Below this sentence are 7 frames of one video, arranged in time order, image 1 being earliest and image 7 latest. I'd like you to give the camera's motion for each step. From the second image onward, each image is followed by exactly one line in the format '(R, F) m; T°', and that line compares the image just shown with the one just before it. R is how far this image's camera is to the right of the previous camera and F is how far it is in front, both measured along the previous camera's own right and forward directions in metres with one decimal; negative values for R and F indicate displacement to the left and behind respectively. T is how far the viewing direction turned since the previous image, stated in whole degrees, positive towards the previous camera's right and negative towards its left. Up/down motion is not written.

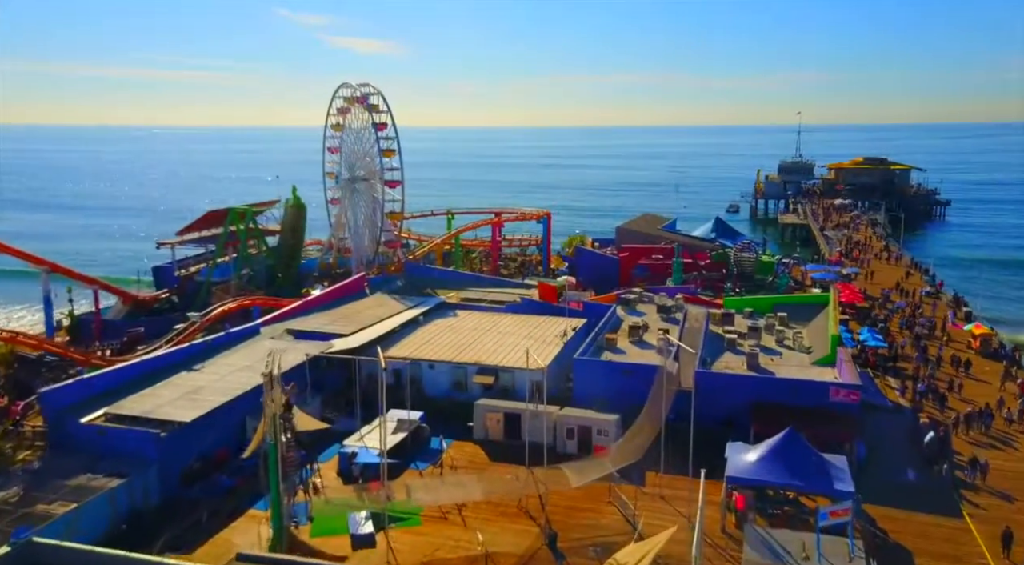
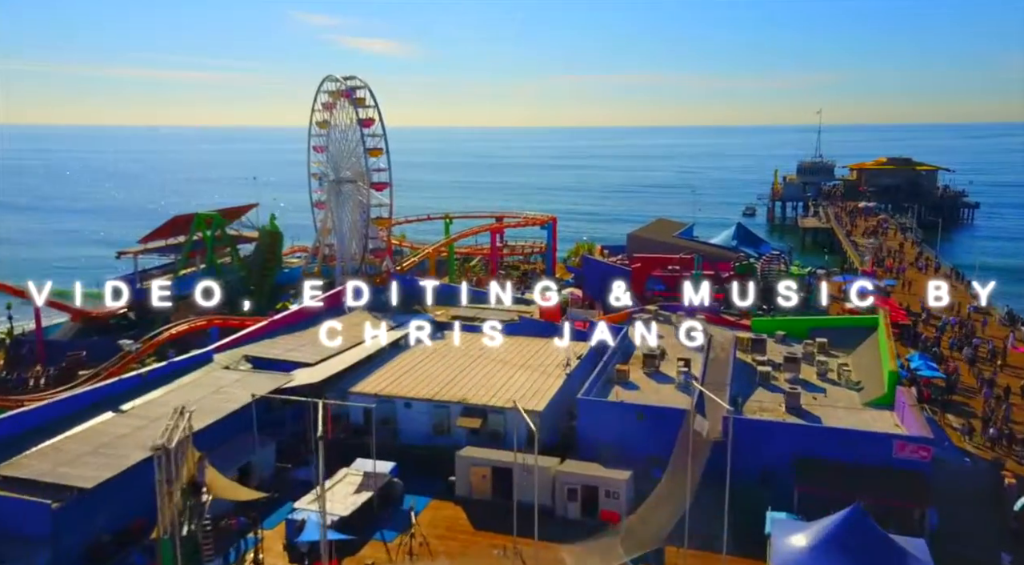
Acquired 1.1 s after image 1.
(+0.6, +4.5) m; -1°
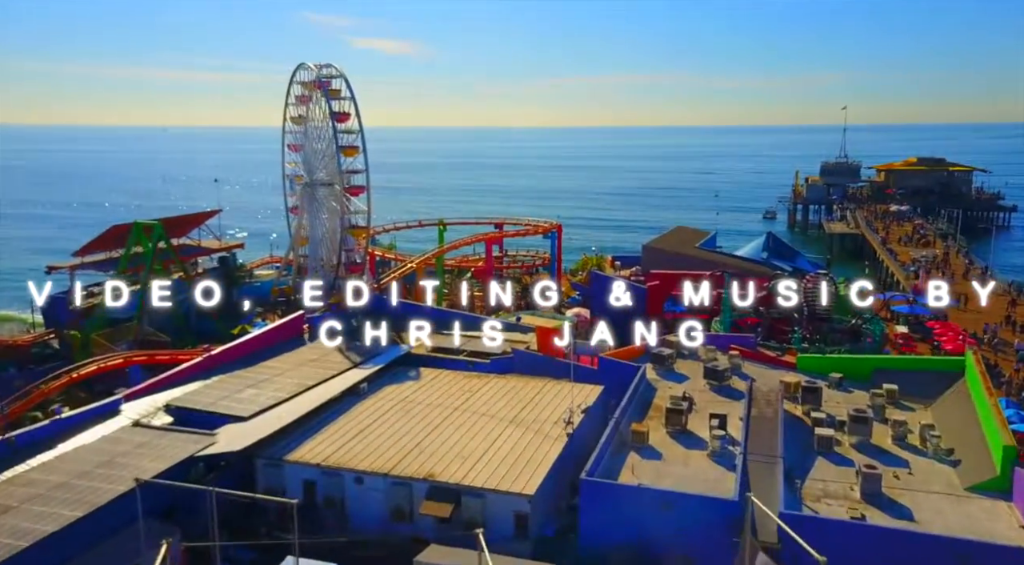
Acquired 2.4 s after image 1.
(+0.6, +5.7) m; -1°
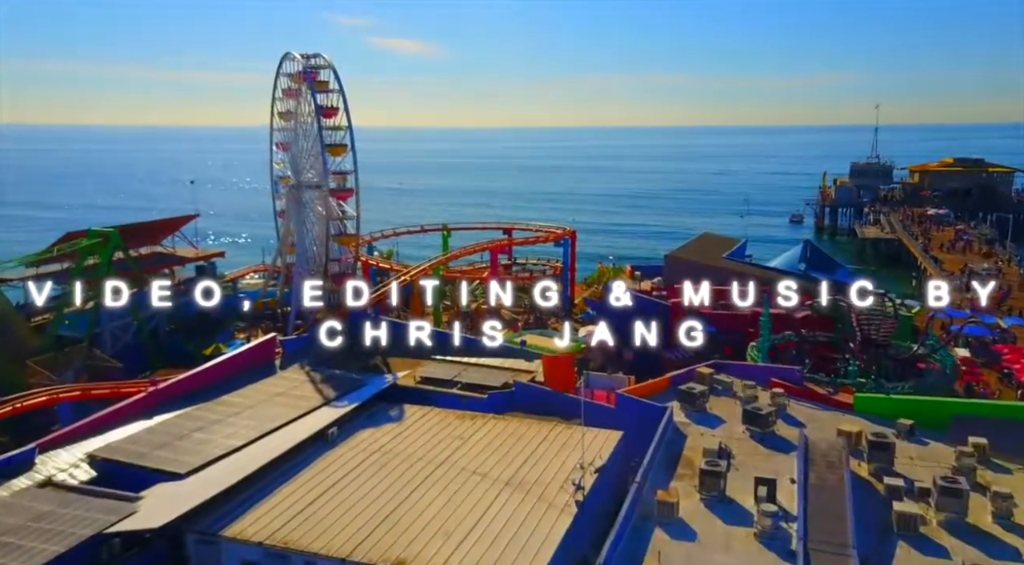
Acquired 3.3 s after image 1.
(+0.4, +4.0) m; -1°
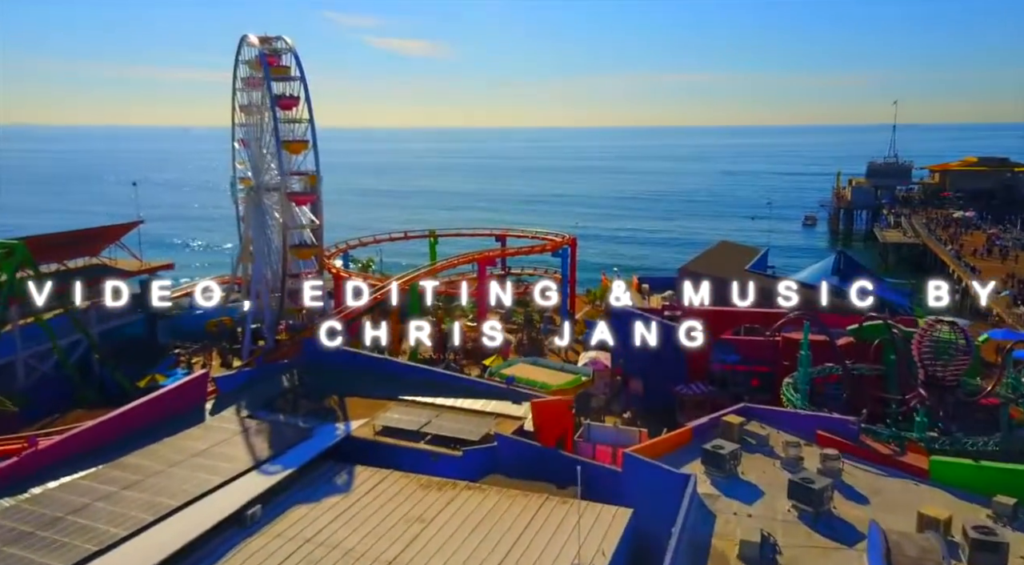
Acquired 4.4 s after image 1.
(+0.5, +4.6) m; 0°
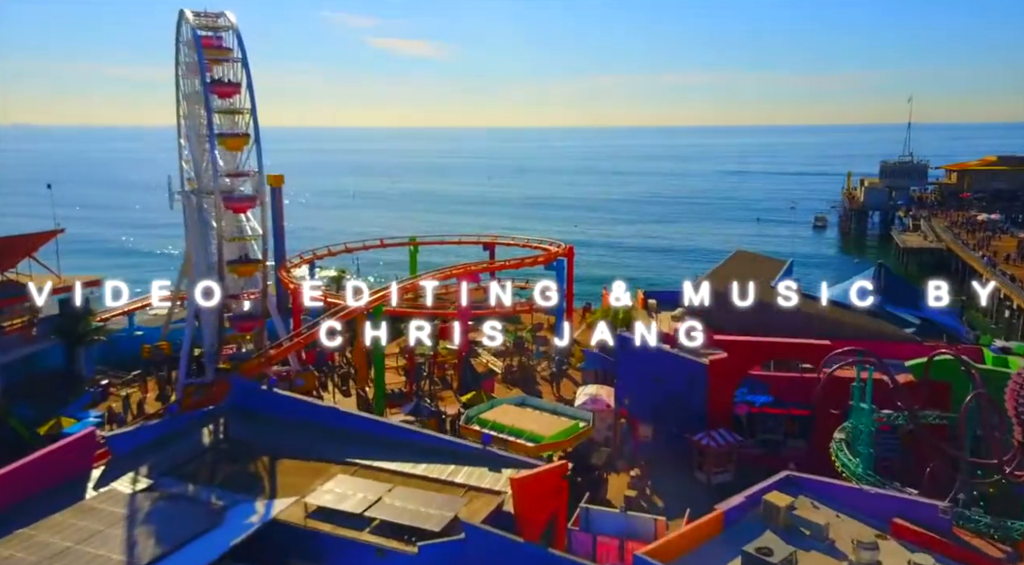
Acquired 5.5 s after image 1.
(+0.5, +4.6) m; 0°
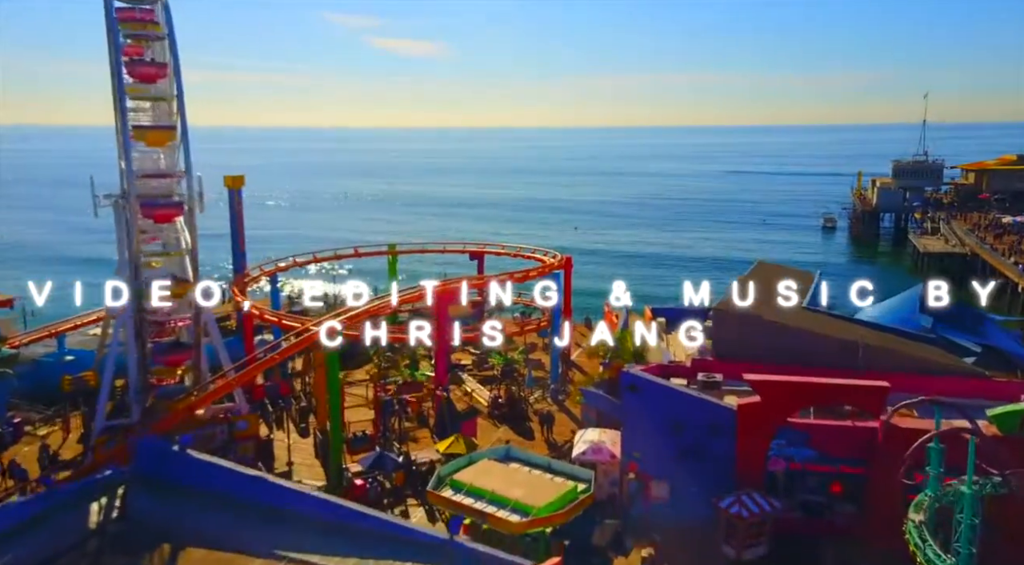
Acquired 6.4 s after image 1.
(+0.4, +4.1) m; 0°
